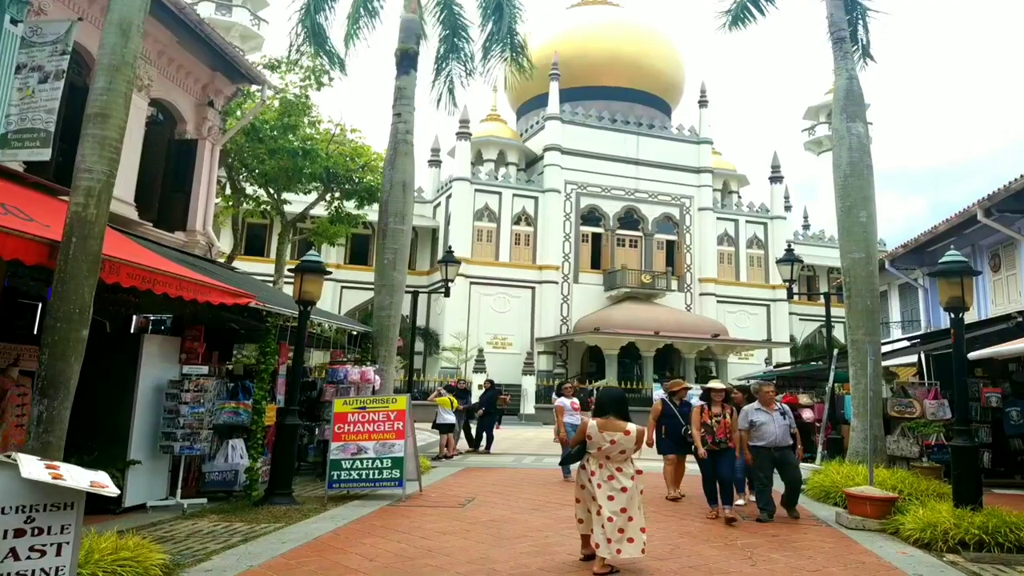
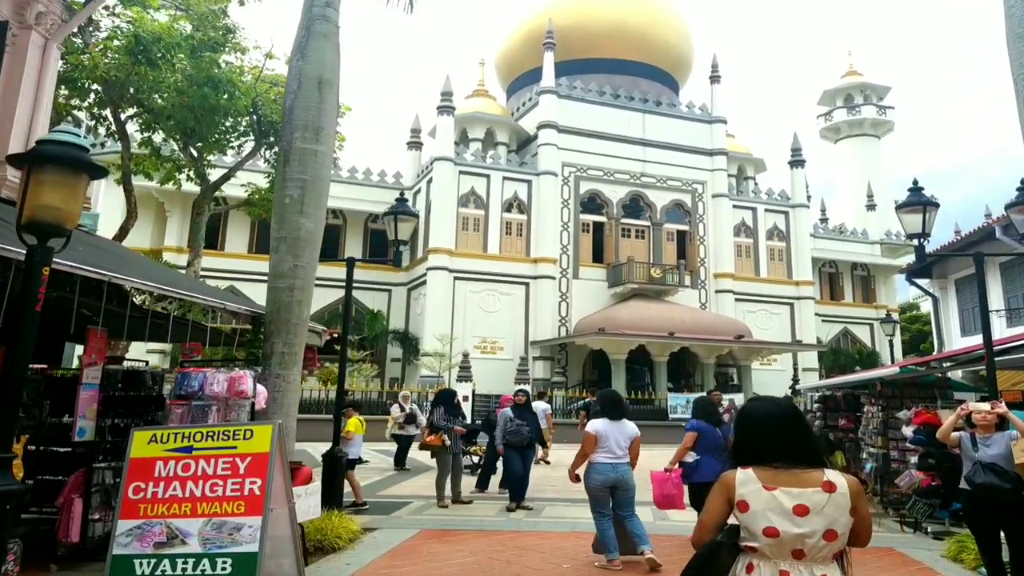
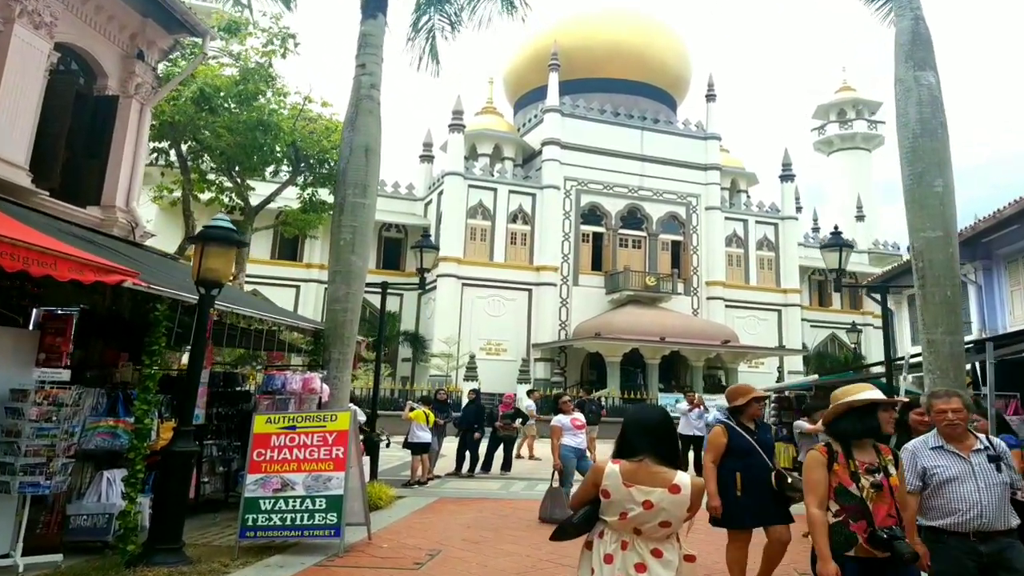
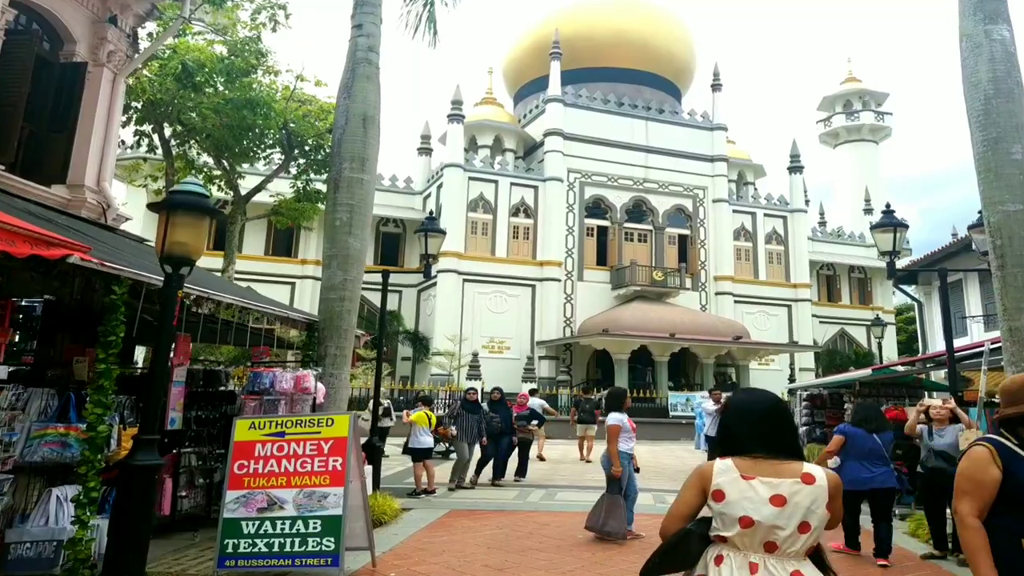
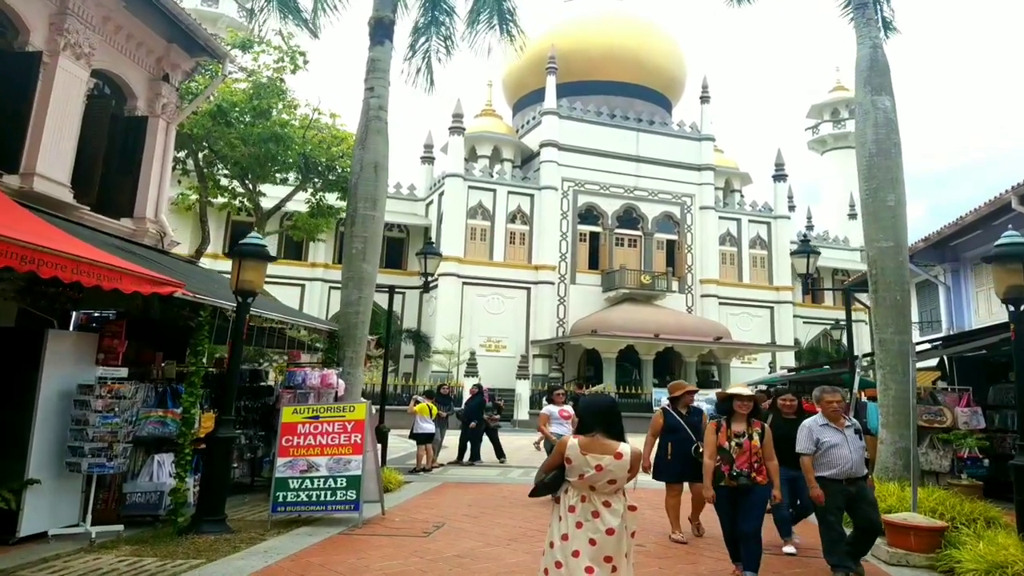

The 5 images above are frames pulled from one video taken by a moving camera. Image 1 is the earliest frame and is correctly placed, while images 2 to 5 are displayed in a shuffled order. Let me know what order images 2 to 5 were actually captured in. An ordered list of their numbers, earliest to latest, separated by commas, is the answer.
5, 3, 4, 2
